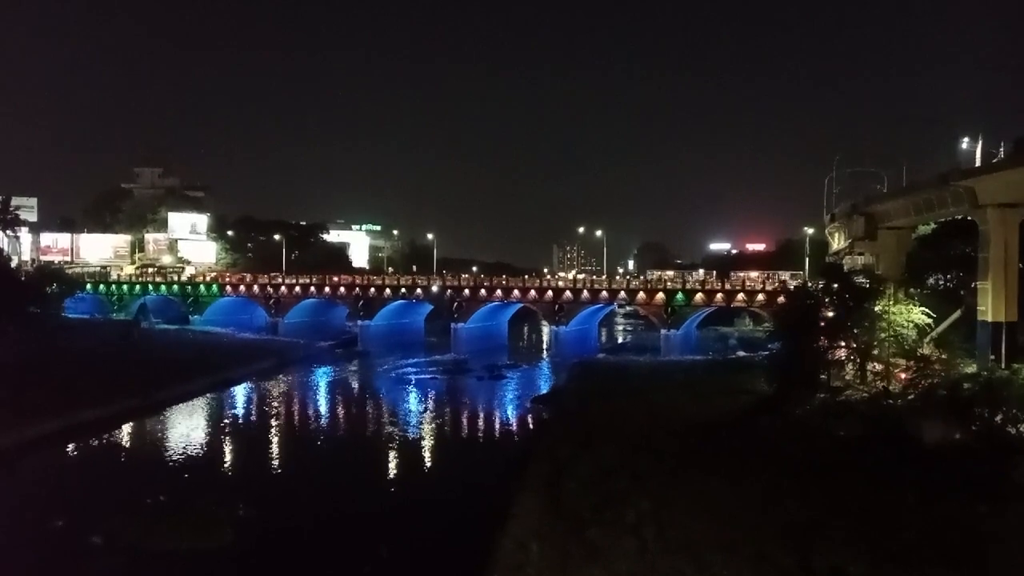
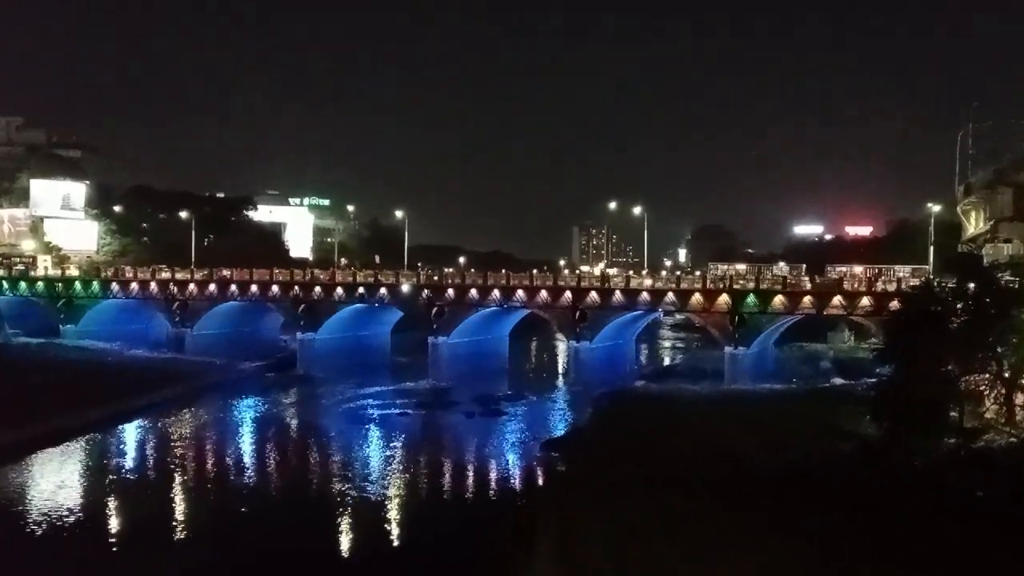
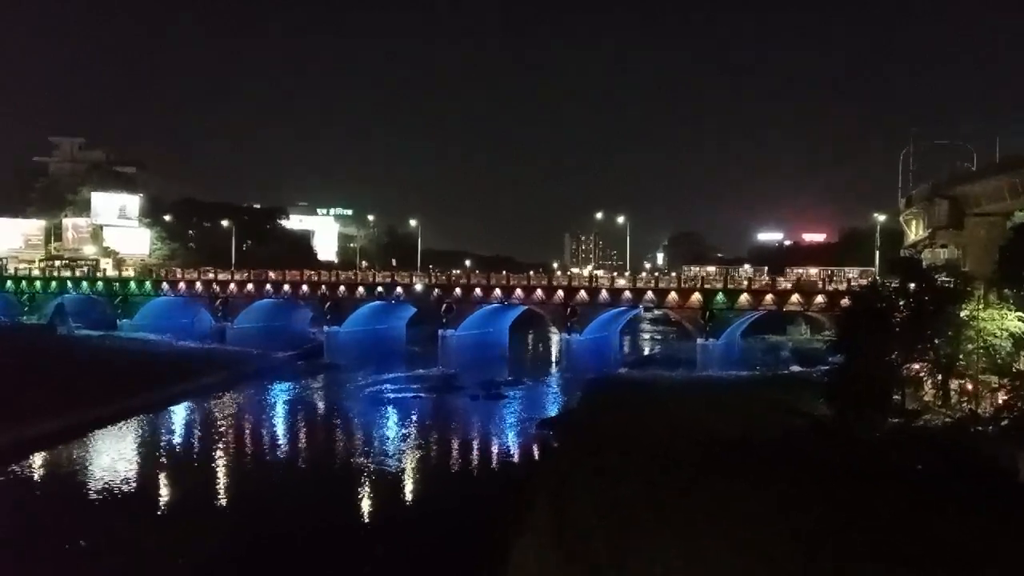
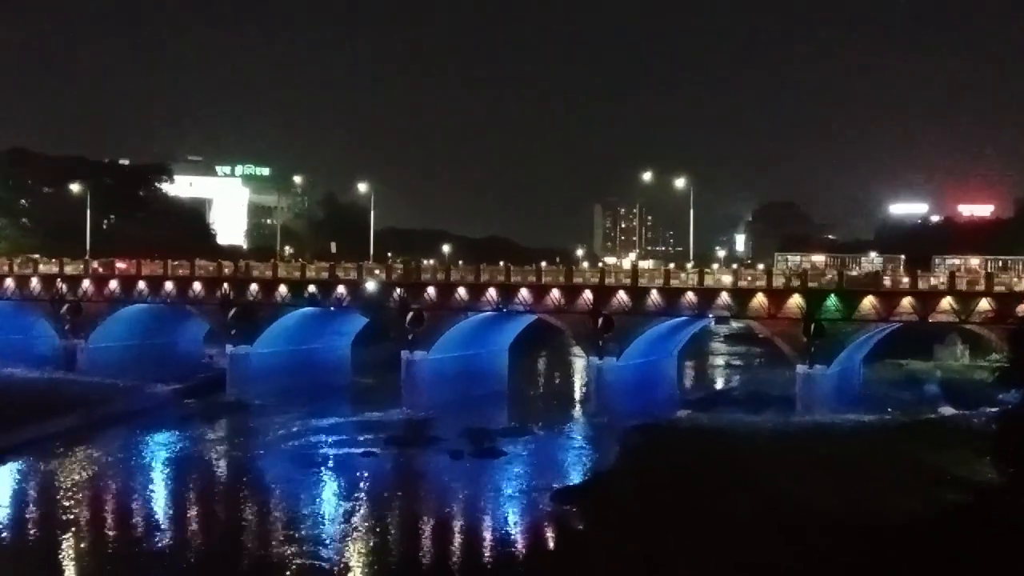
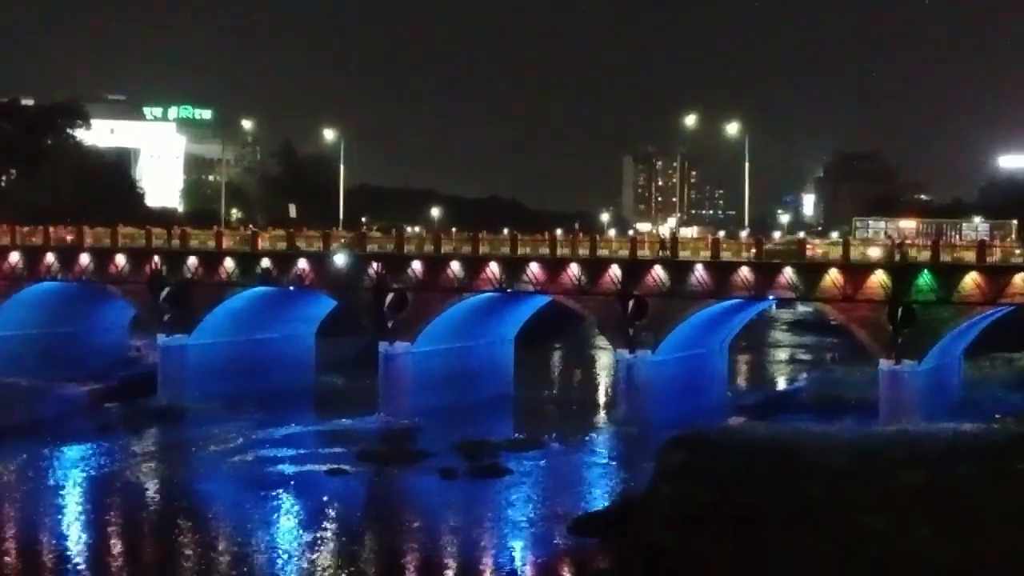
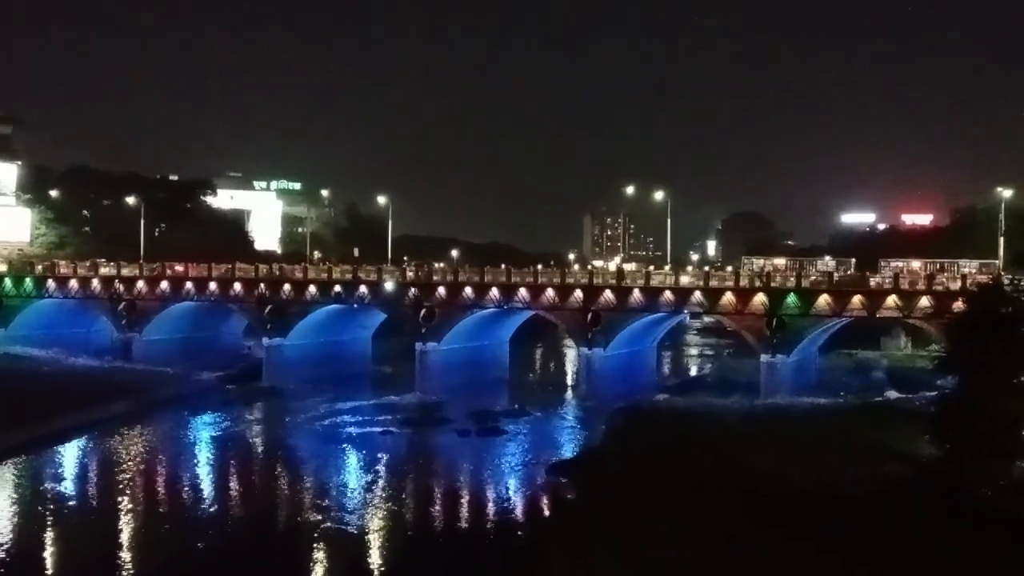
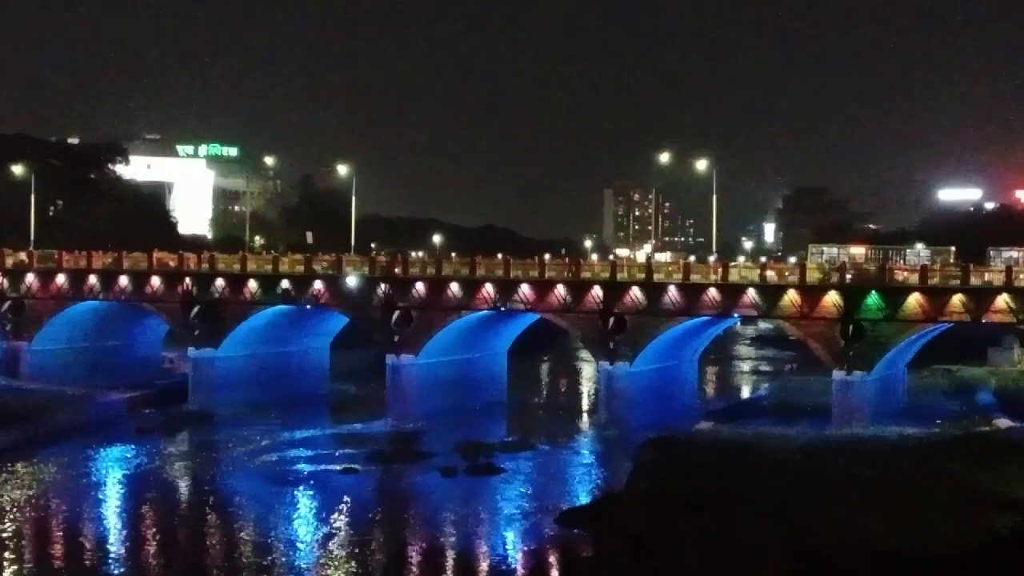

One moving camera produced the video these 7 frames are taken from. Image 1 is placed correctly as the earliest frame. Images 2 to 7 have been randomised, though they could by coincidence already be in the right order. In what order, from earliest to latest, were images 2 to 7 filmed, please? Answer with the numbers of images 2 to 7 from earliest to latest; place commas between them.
3, 2, 6, 4, 7, 5
